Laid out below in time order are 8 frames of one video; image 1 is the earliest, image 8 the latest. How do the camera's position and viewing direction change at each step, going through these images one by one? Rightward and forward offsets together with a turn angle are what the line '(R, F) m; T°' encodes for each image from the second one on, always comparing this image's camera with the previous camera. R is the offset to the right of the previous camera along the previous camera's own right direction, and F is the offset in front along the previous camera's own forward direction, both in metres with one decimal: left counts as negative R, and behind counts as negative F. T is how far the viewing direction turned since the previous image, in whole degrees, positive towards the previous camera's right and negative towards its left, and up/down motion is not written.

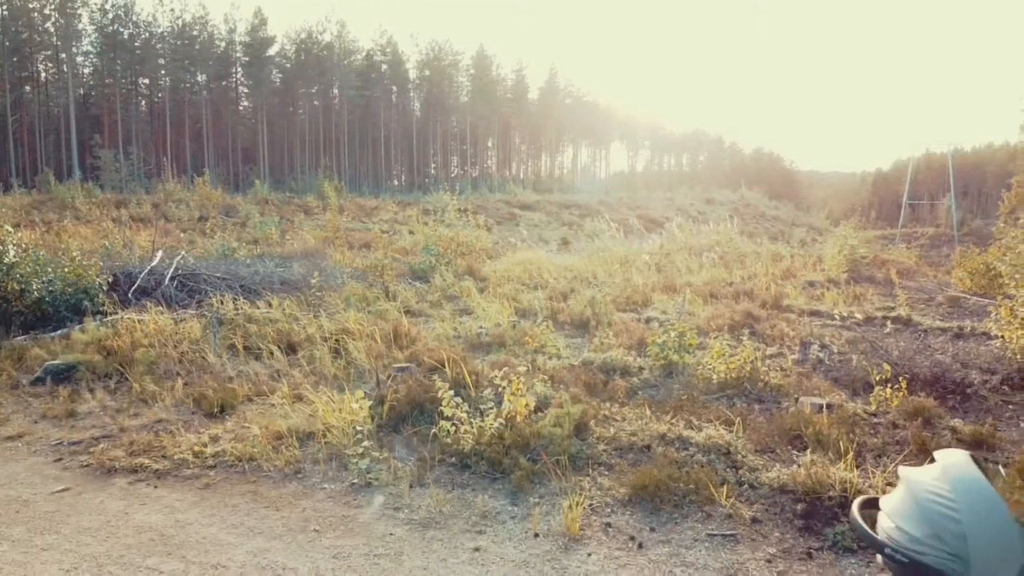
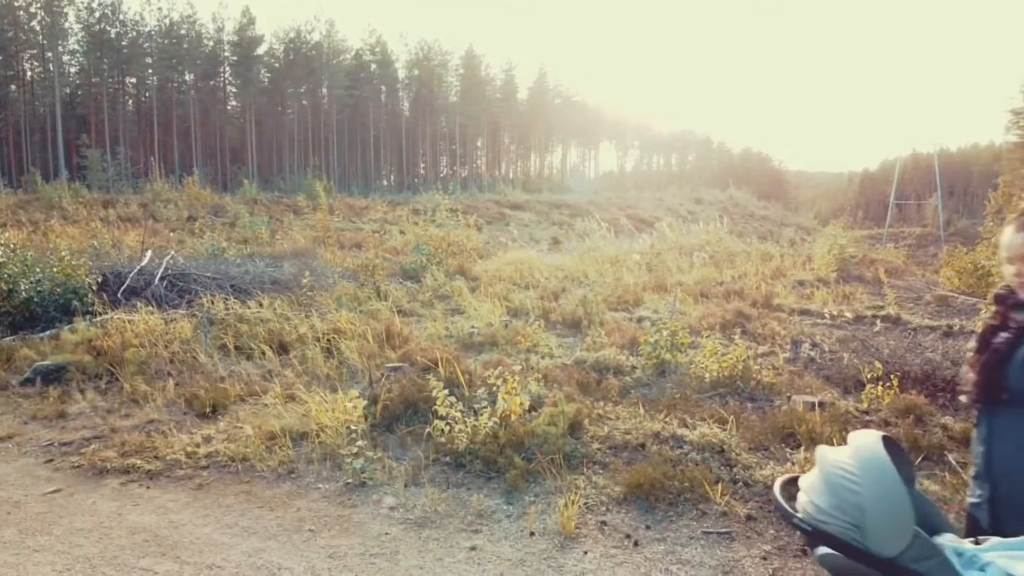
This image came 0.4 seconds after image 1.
(0.0, 0.0) m; +1°
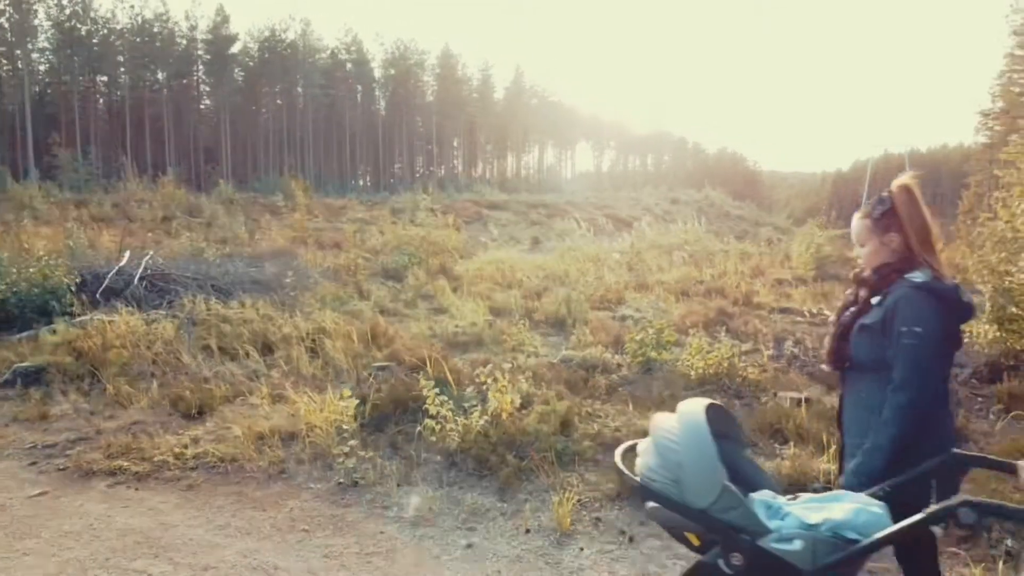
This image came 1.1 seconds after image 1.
(-0.1, 0.0) m; +2°
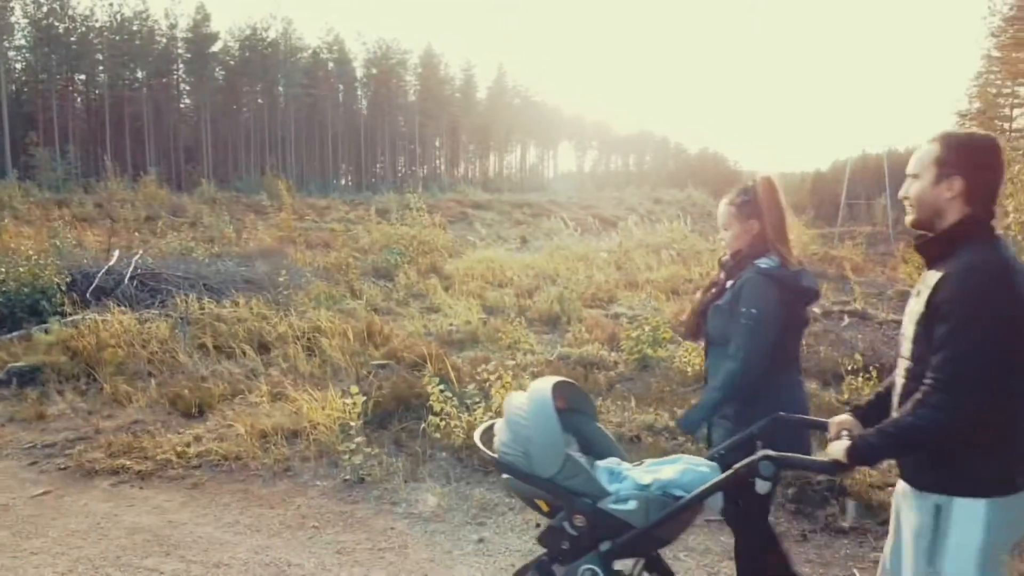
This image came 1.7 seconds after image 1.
(-0.1, 0.0) m; +1°
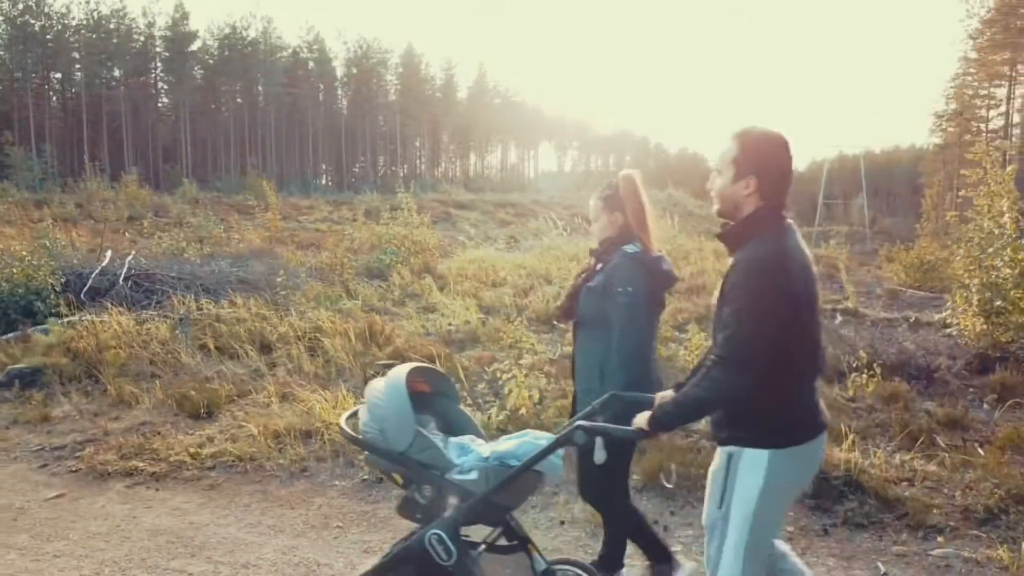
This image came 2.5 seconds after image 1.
(-0.2, 0.0) m; +1°
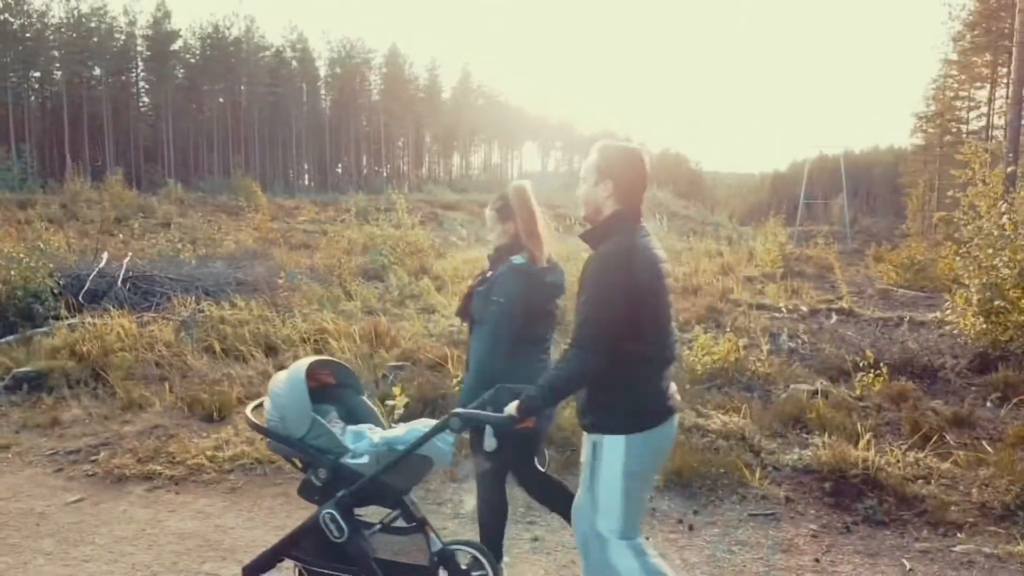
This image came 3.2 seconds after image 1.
(-0.2, 0.0) m; +1°
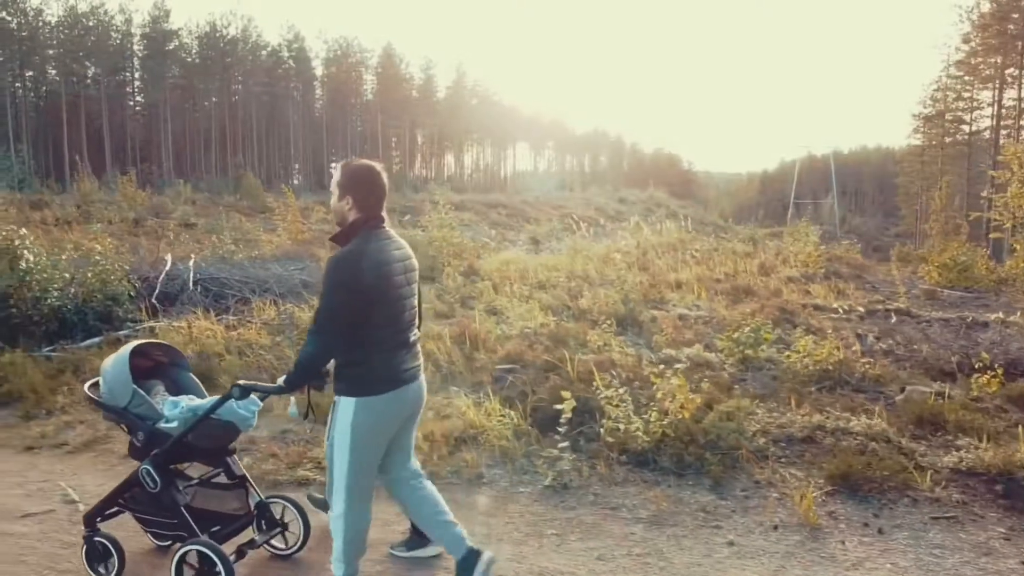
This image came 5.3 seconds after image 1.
(-1.1, 0.0) m; +1°
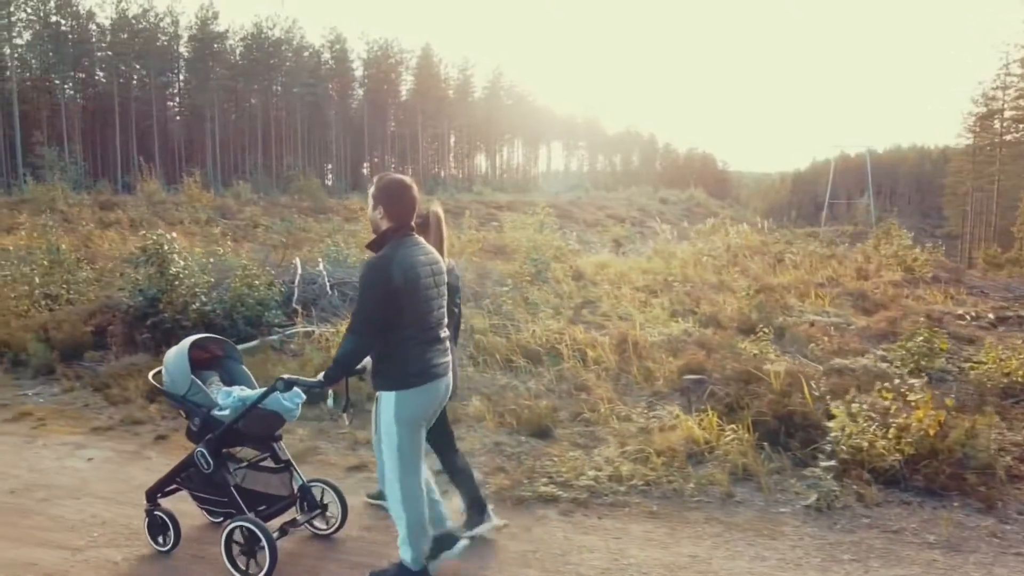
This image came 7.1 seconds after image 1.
(-1.4, +0.1) m; -2°
